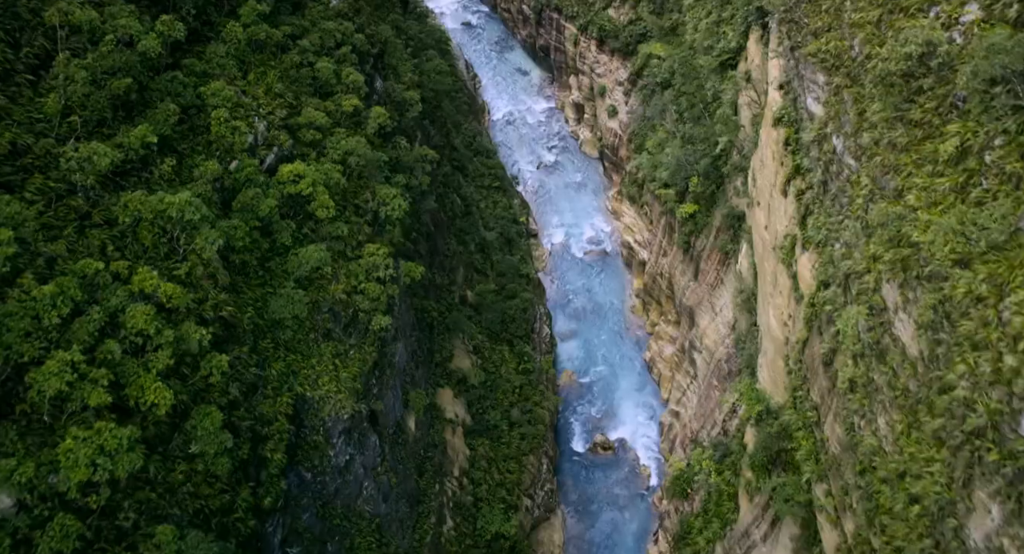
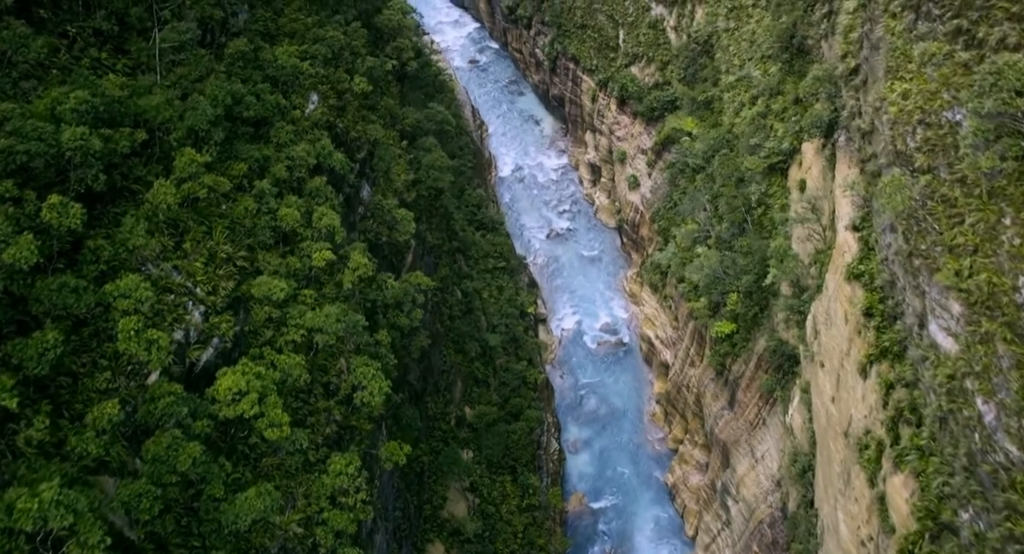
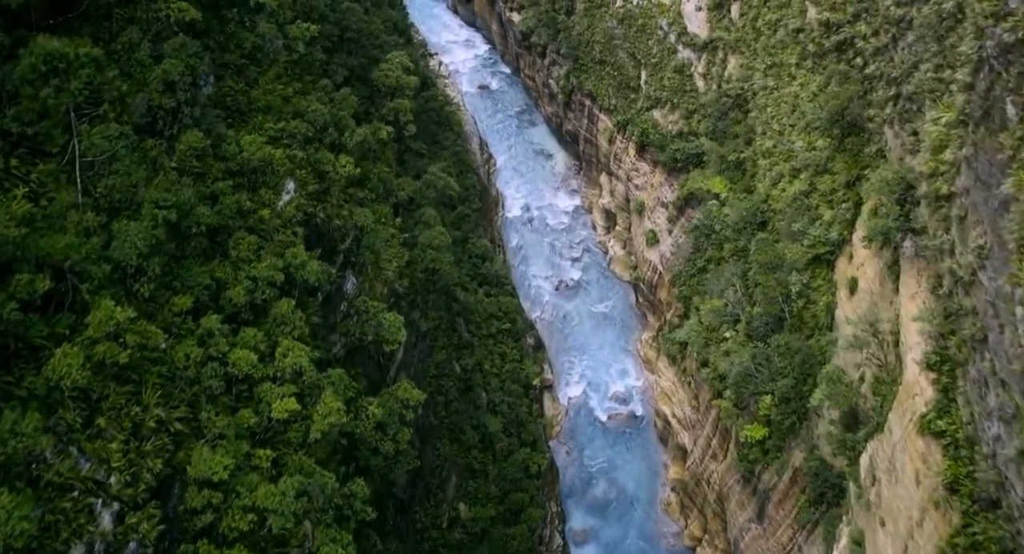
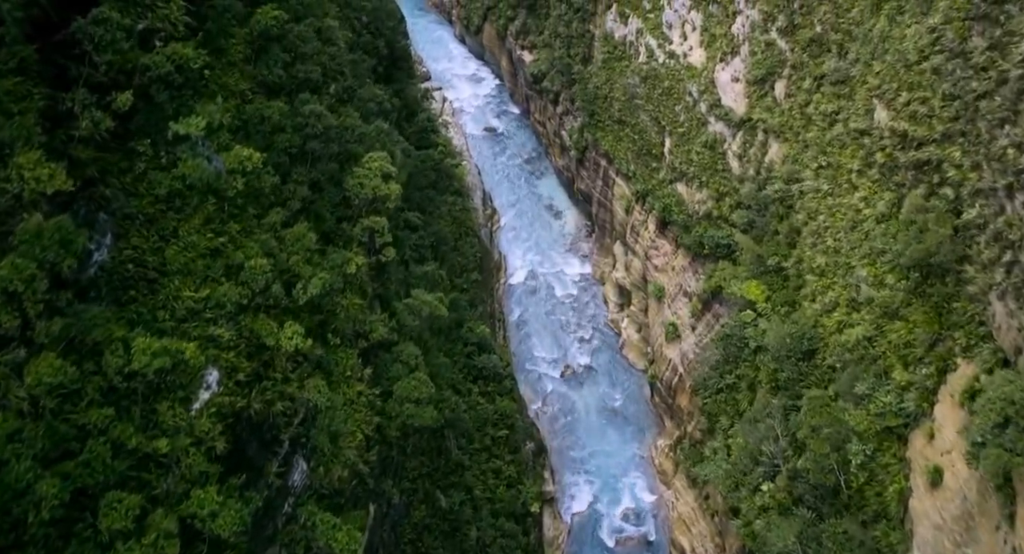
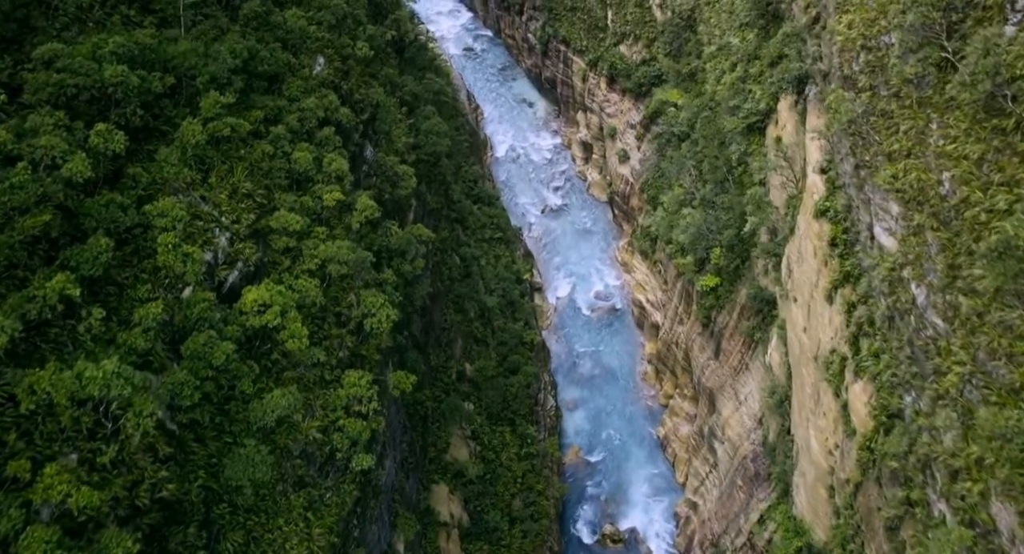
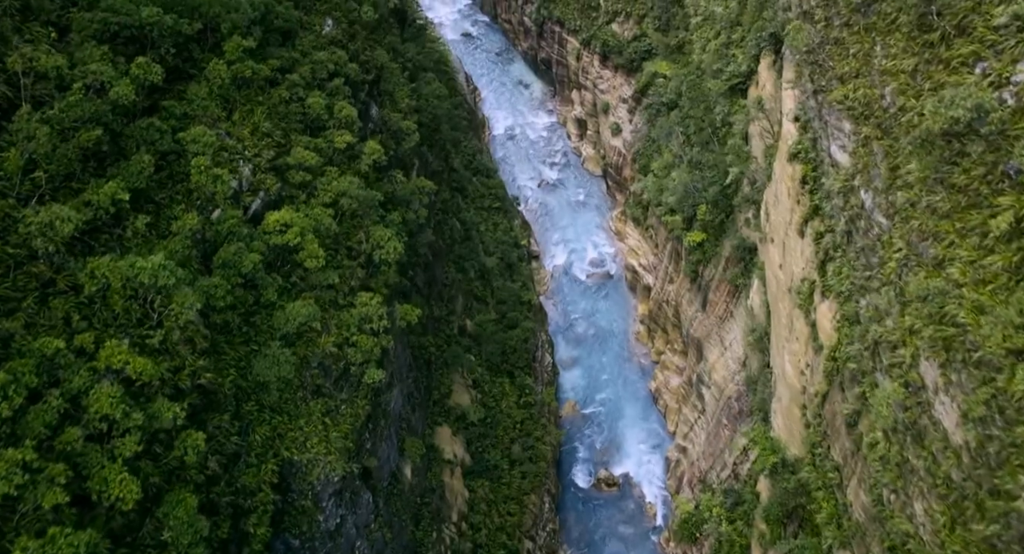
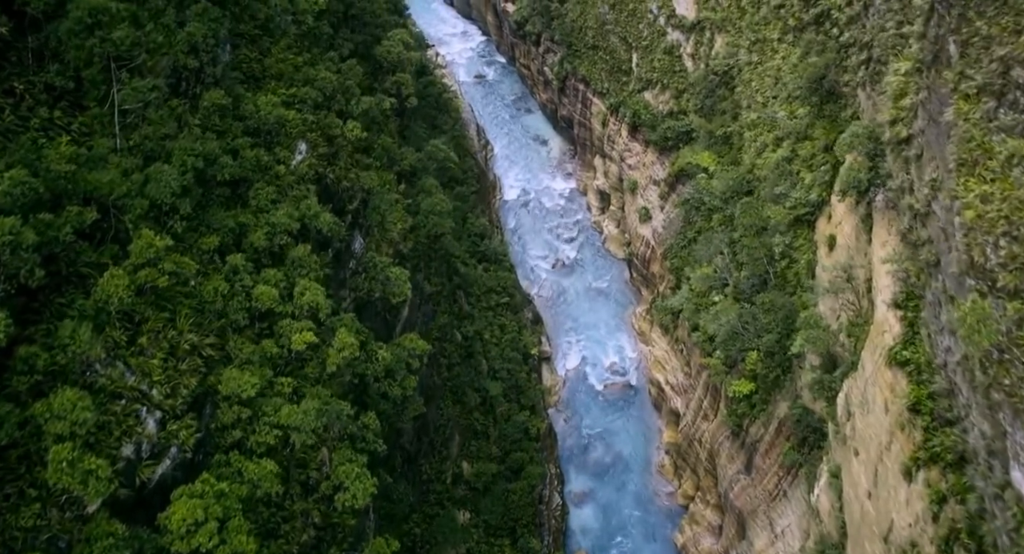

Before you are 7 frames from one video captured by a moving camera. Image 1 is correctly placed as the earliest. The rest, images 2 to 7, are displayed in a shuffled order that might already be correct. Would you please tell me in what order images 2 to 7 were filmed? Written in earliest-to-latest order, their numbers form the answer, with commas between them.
6, 5, 2, 7, 3, 4
